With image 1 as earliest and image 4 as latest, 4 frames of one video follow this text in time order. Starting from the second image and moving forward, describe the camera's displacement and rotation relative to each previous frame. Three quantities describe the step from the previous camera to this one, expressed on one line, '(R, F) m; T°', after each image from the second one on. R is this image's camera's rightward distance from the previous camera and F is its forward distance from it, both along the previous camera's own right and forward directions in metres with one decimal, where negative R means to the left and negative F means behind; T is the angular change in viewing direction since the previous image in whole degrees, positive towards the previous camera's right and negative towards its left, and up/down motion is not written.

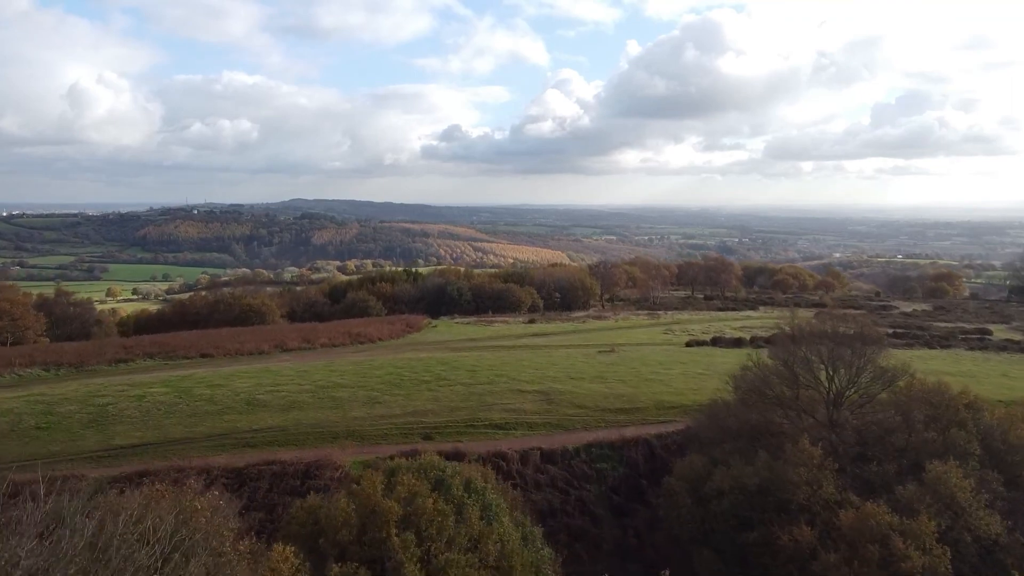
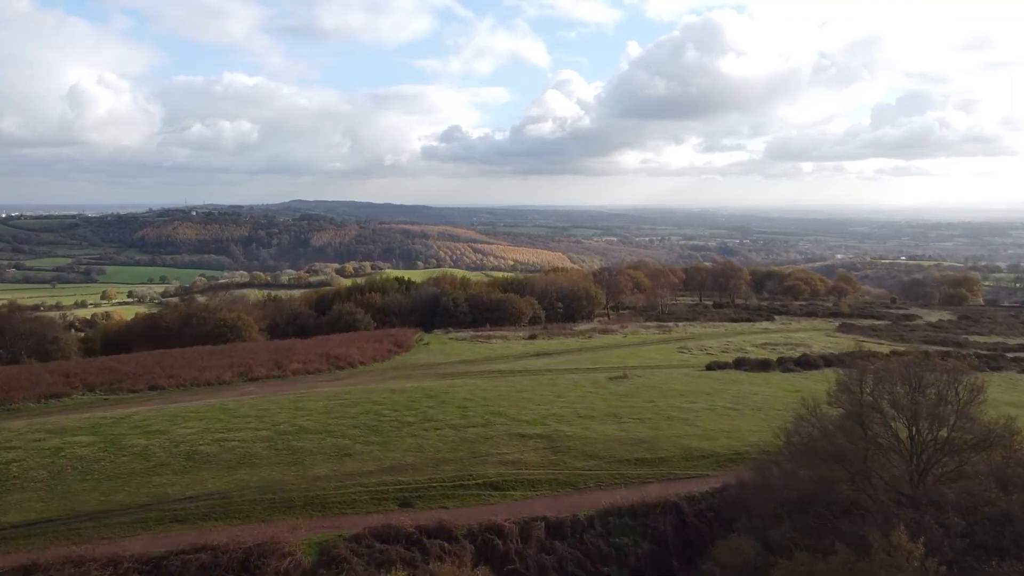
(0.0, +3.8) m; 0°
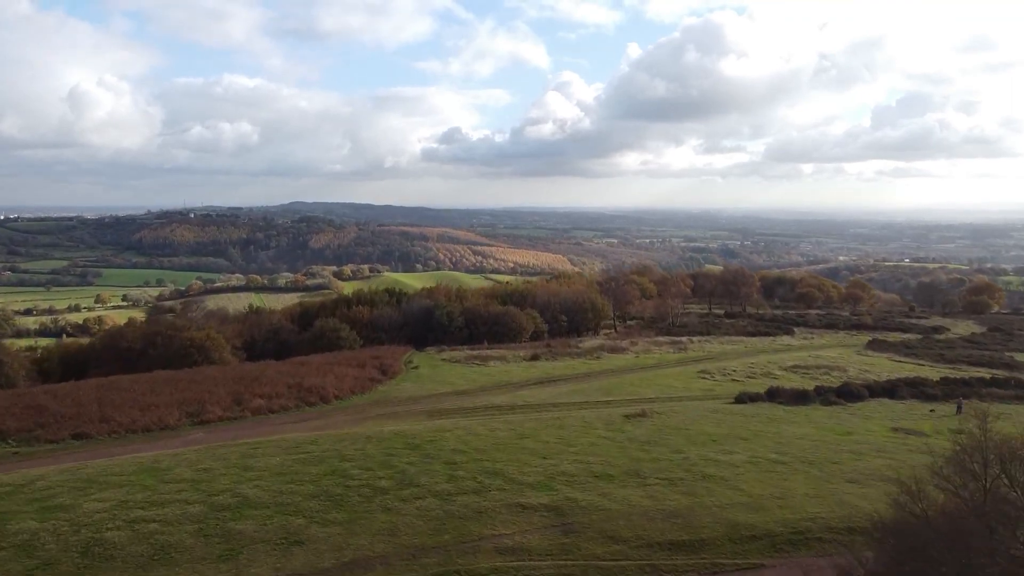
(0.0, +4.1) m; 0°
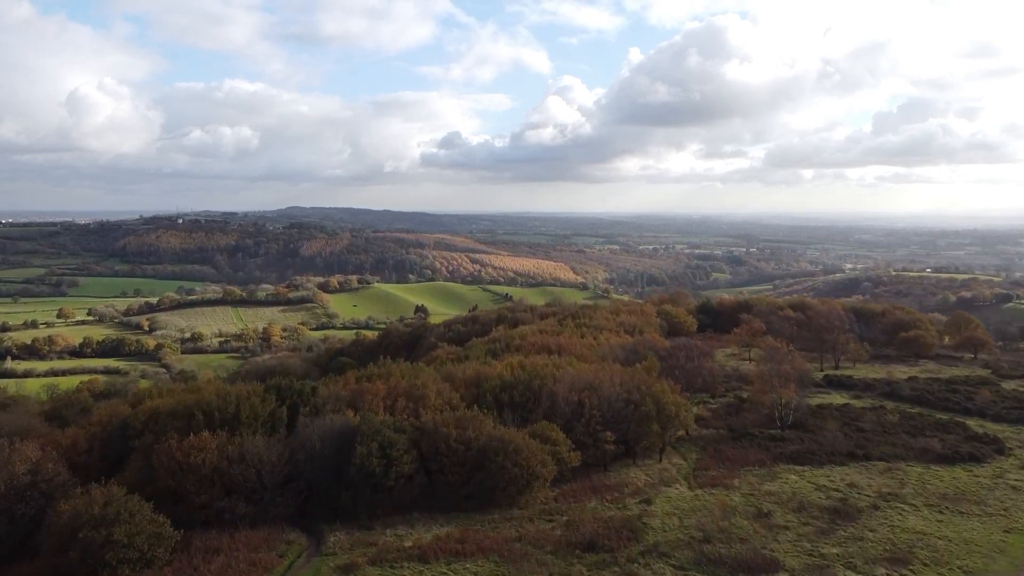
(0.0, +23.1) m; 0°
